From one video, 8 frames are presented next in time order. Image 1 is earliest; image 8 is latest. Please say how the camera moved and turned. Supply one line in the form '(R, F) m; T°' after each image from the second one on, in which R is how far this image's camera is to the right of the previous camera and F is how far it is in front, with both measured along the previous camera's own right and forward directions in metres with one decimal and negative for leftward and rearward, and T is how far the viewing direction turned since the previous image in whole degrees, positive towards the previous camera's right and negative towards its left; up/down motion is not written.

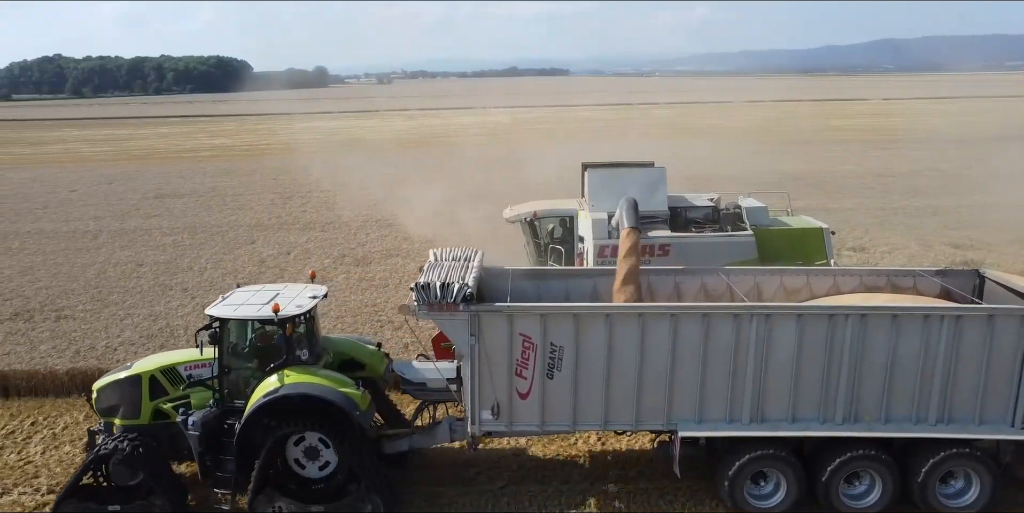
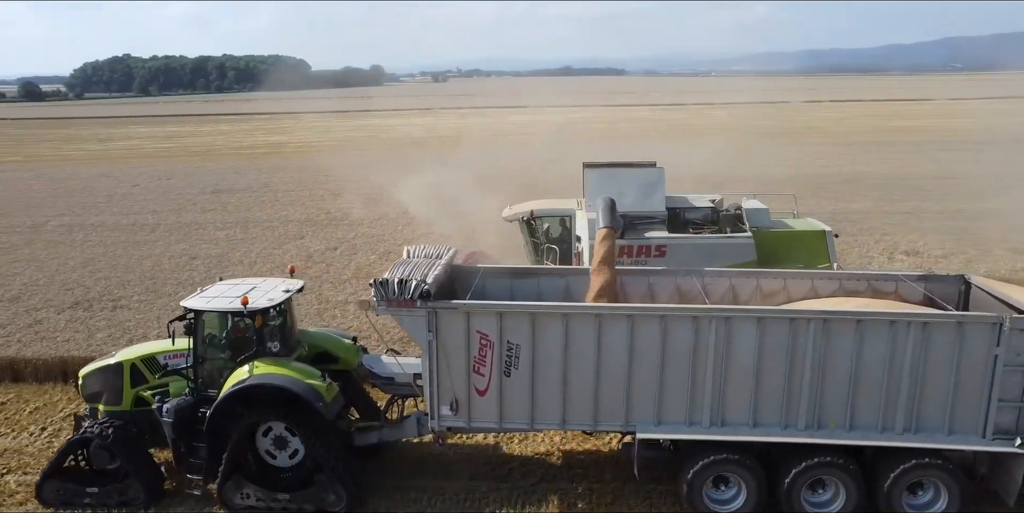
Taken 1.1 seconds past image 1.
(+0.8, 0.0) m; -4°
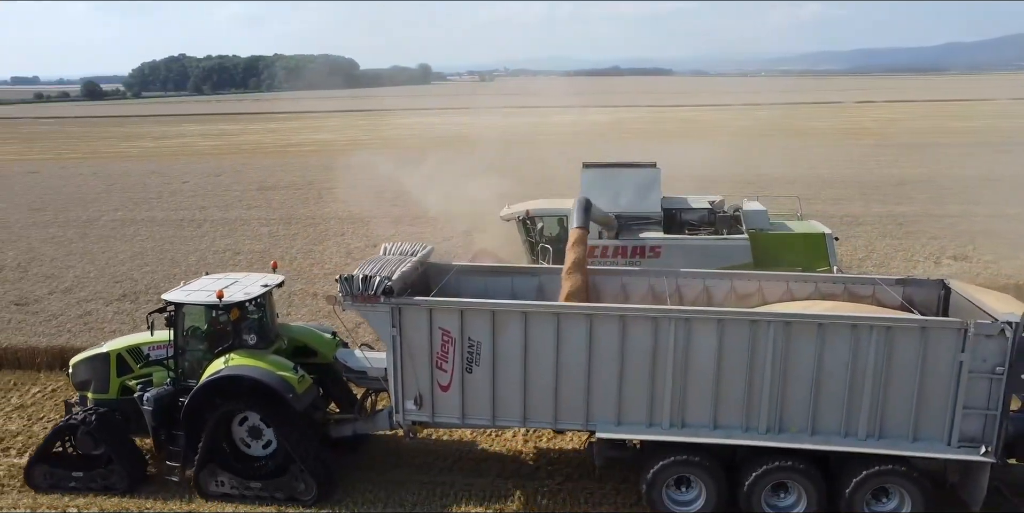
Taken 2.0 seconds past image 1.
(+0.7, -0.1) m; -3°
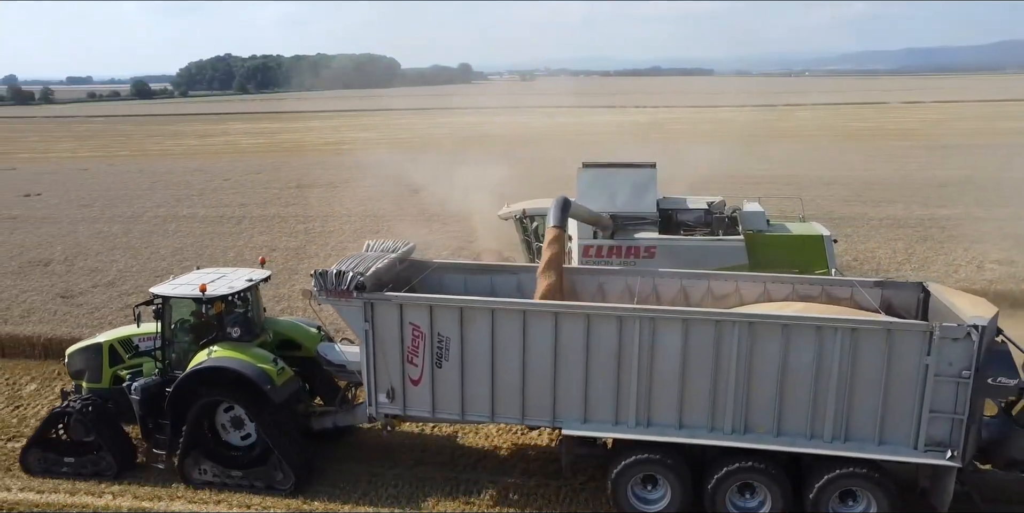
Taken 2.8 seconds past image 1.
(+0.6, -0.1) m; -3°
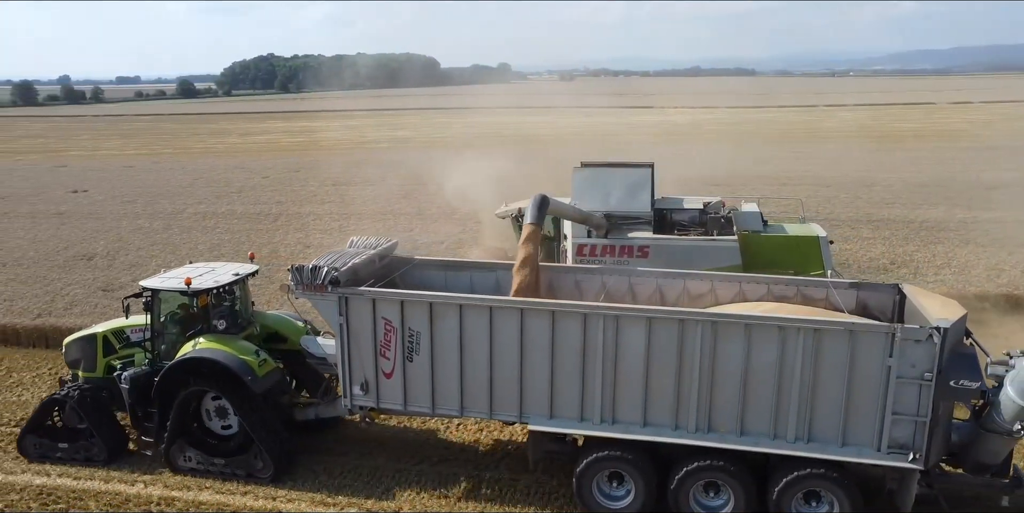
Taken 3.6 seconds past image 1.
(+0.6, -0.1) m; -3°
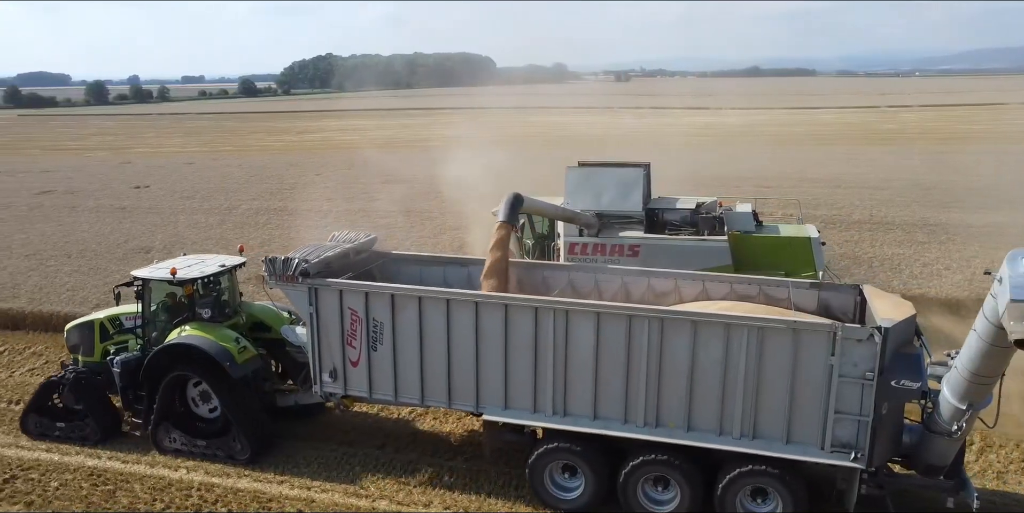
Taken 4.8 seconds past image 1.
(+0.9, -0.2) m; -4°
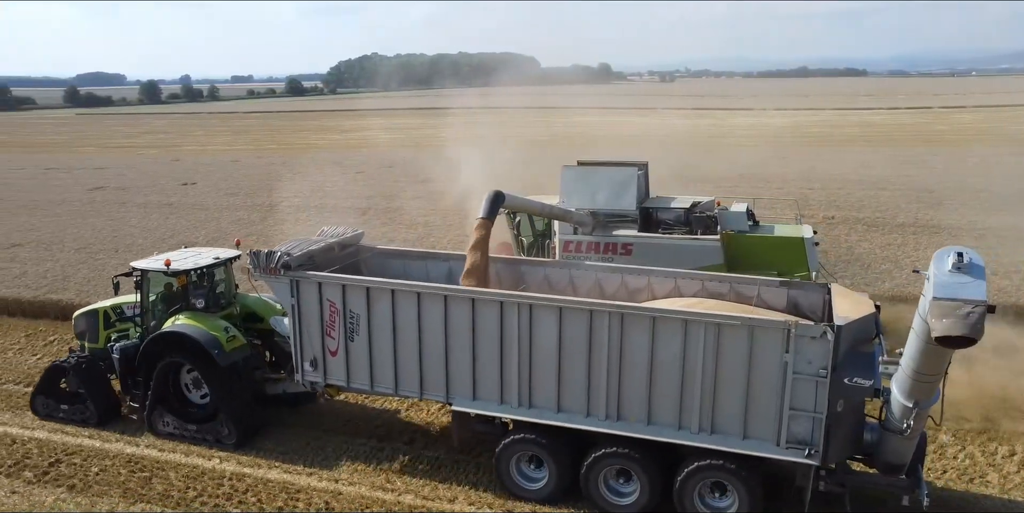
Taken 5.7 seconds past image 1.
(+0.7, -0.2) m; -3°
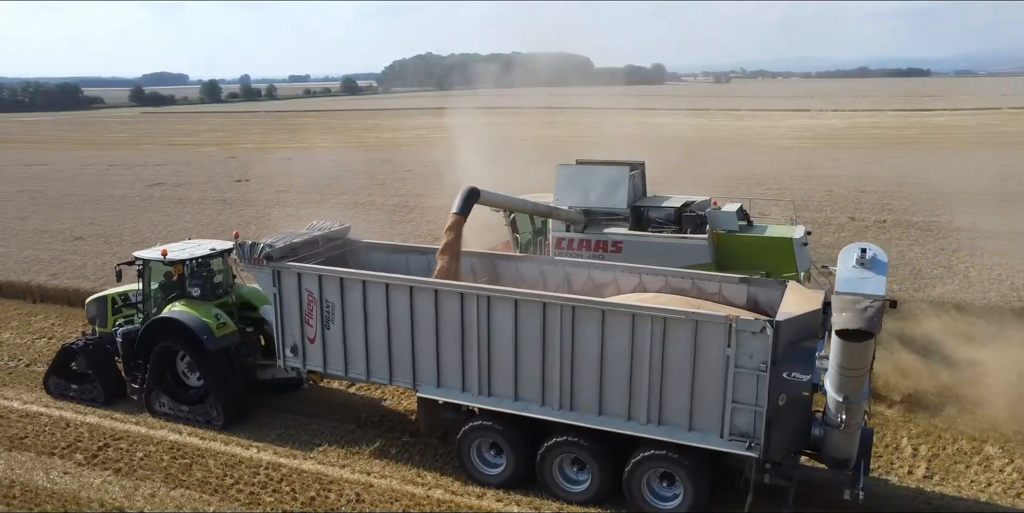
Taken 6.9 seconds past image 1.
(+0.9, -0.3) m; -3°
